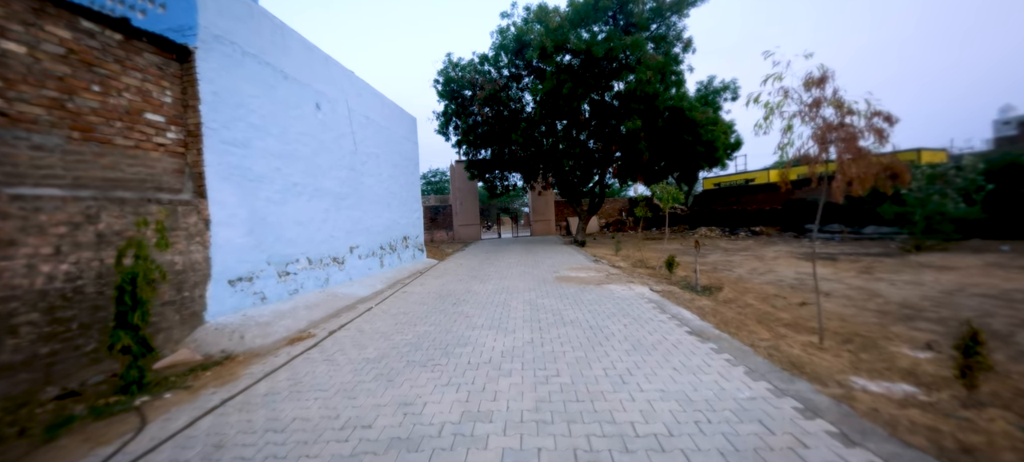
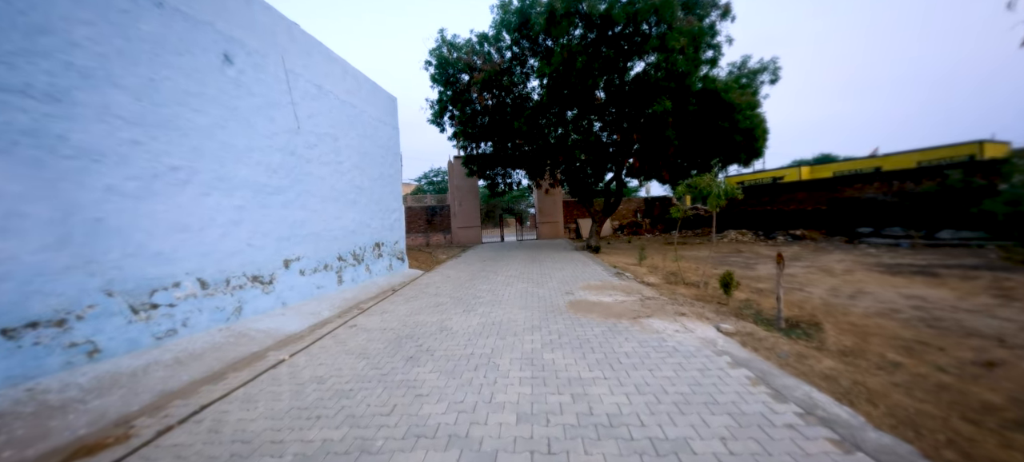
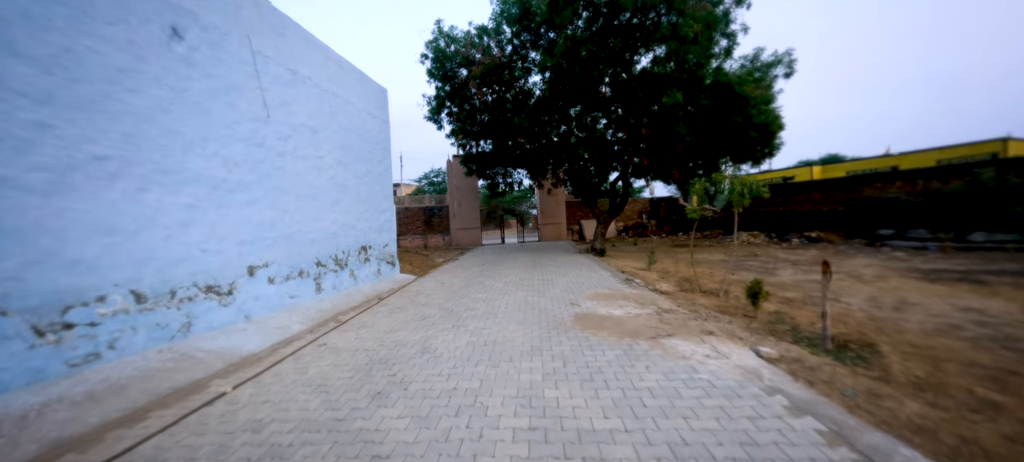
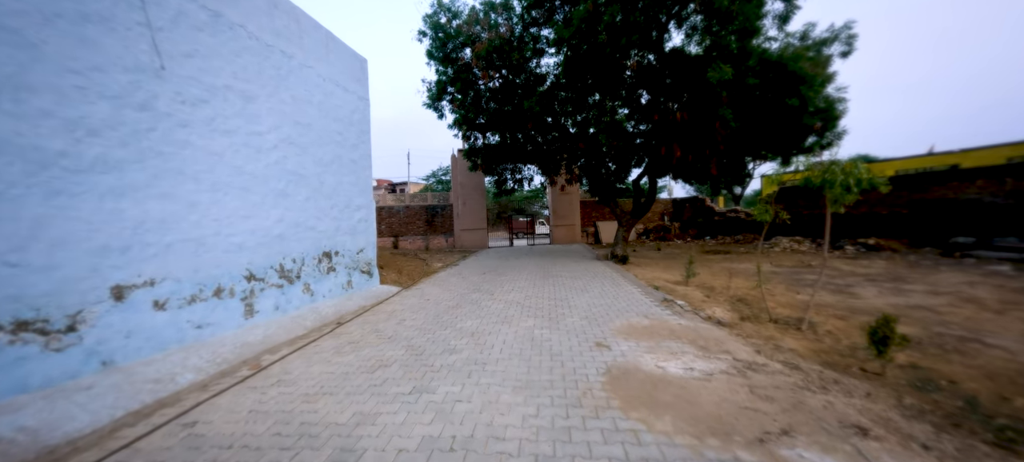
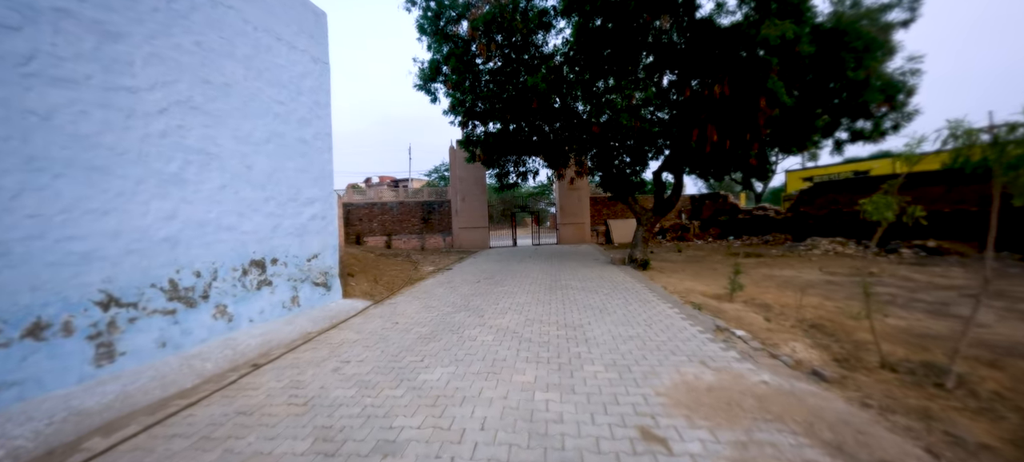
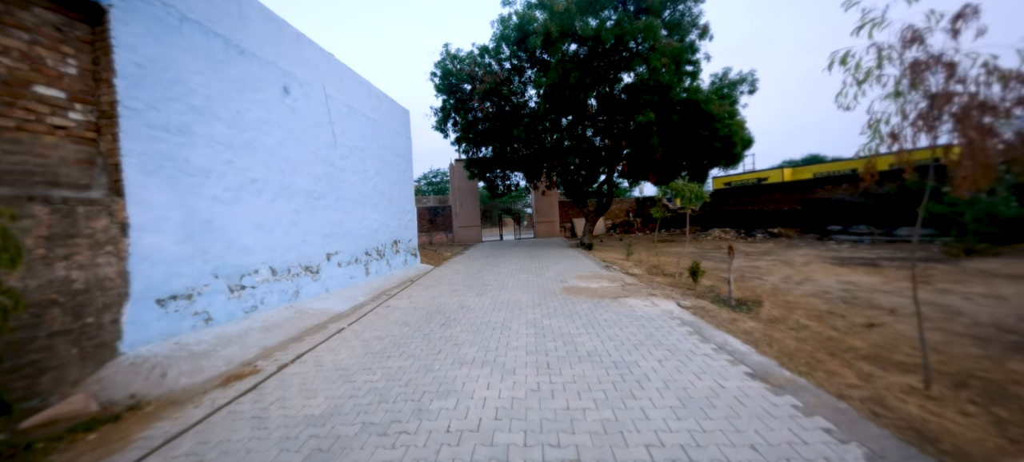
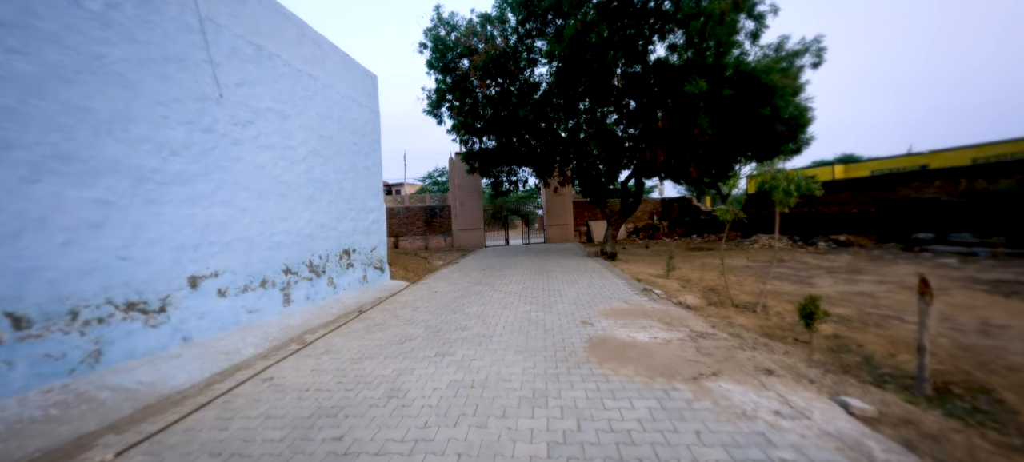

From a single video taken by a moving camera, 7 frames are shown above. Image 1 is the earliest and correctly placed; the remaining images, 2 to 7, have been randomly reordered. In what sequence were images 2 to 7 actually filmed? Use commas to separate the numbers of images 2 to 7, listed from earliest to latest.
6, 2, 3, 7, 4, 5
